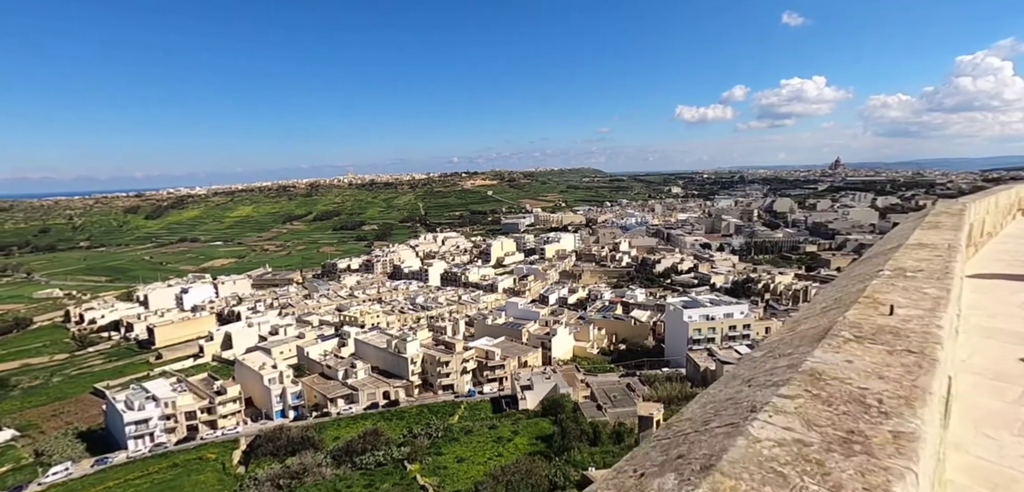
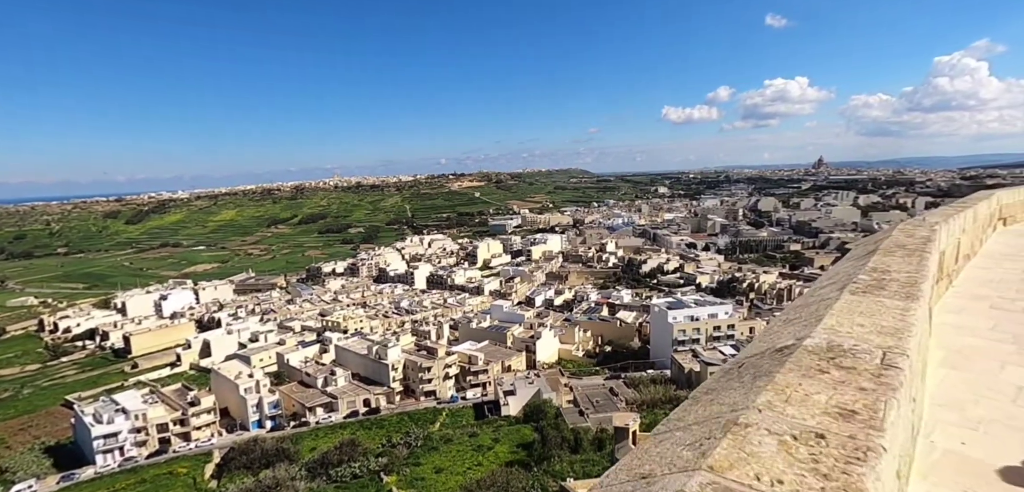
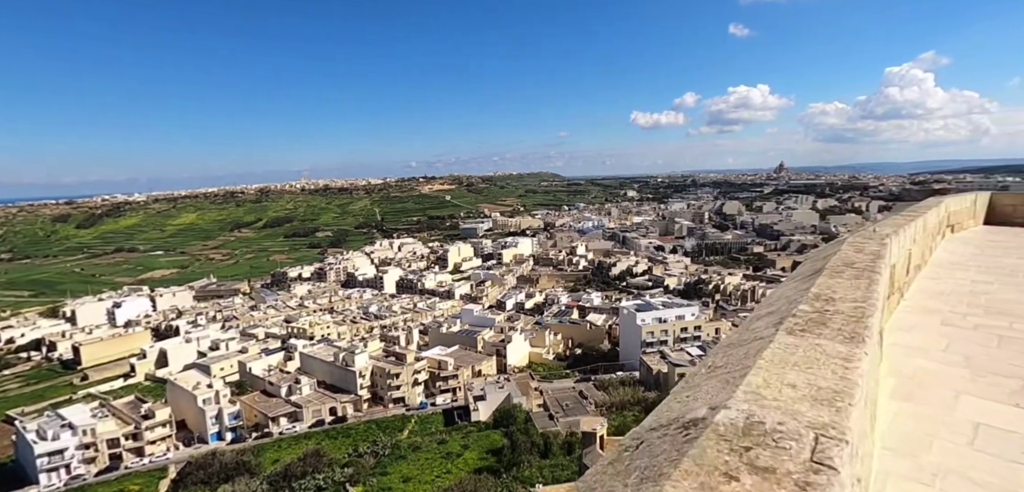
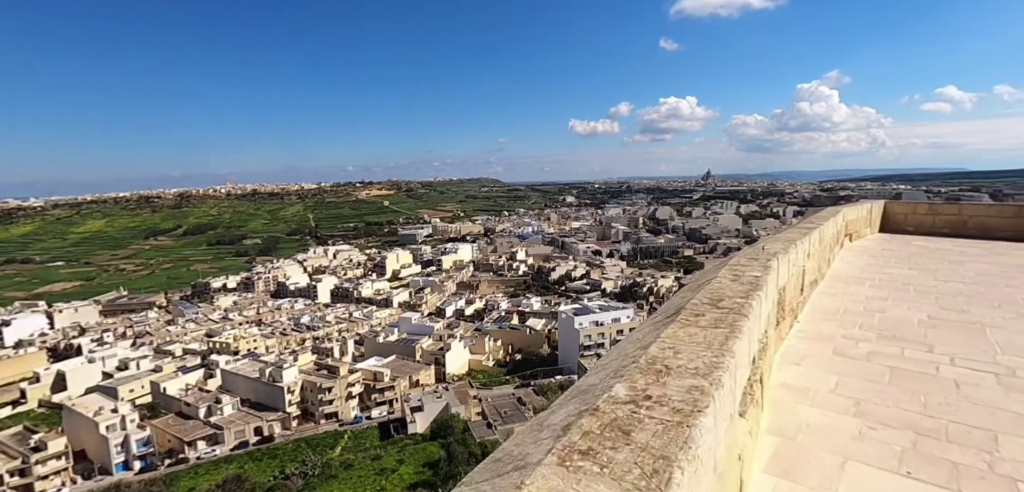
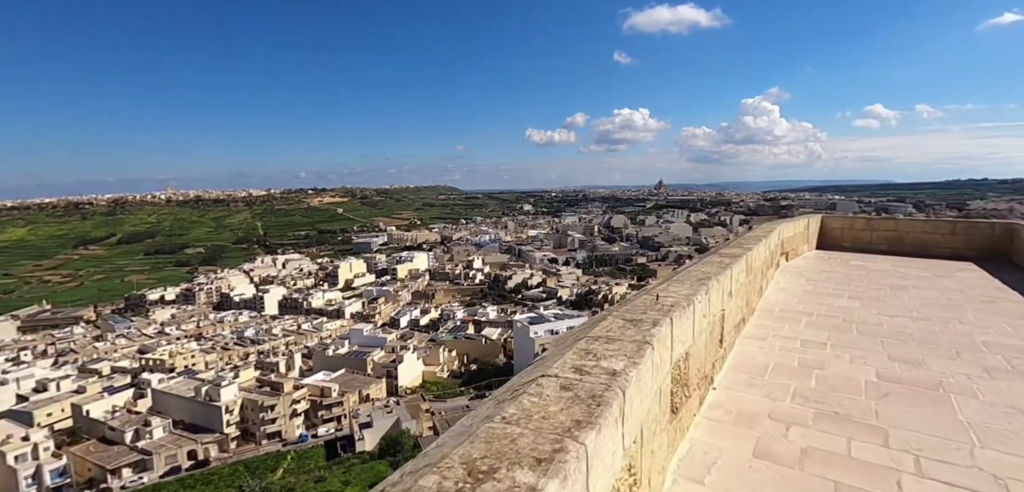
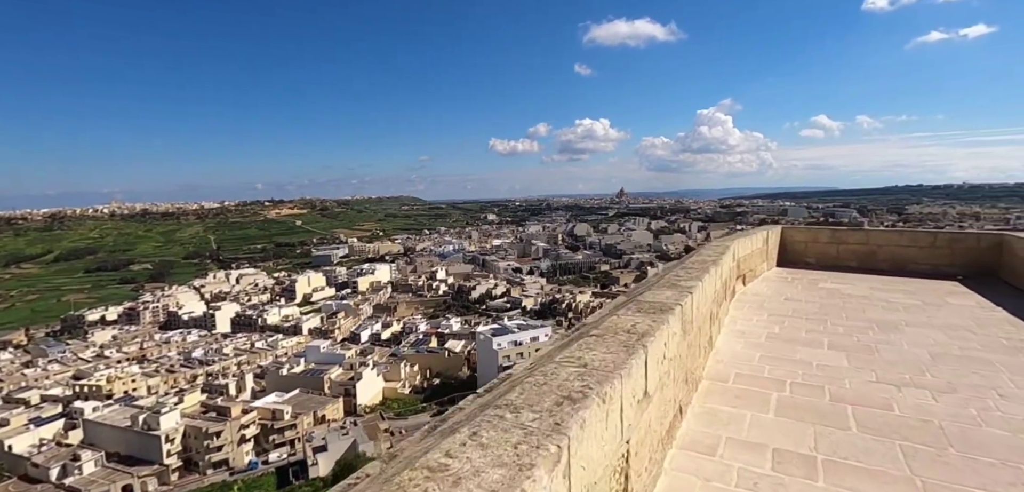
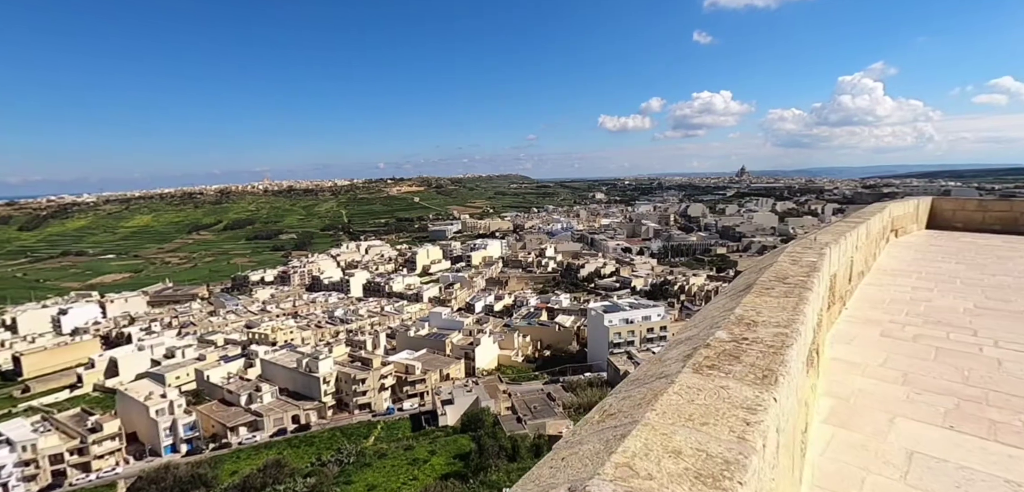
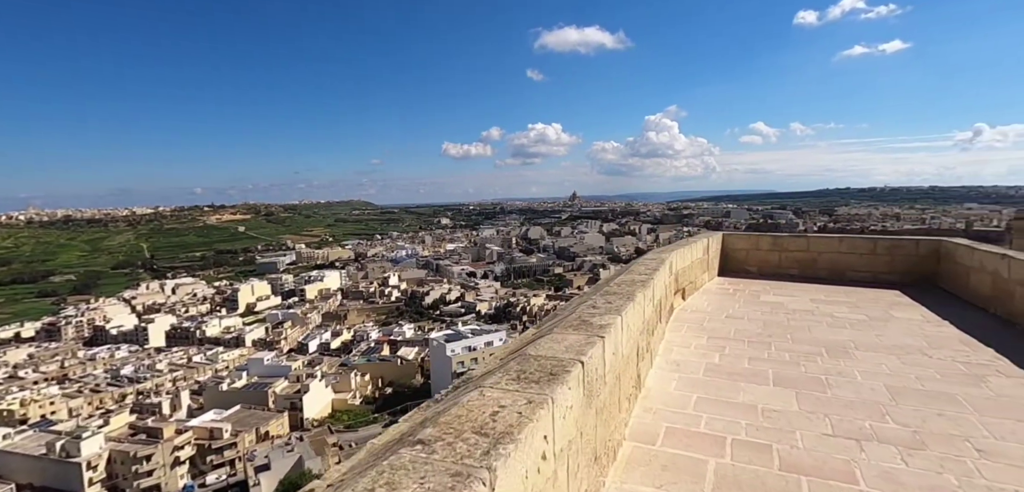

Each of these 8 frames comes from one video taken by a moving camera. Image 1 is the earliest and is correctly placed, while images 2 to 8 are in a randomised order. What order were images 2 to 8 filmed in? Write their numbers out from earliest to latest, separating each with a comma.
2, 3, 7, 4, 5, 6, 8
